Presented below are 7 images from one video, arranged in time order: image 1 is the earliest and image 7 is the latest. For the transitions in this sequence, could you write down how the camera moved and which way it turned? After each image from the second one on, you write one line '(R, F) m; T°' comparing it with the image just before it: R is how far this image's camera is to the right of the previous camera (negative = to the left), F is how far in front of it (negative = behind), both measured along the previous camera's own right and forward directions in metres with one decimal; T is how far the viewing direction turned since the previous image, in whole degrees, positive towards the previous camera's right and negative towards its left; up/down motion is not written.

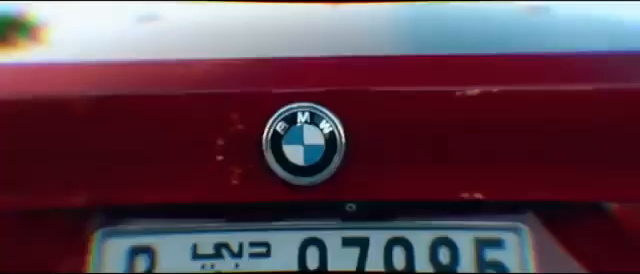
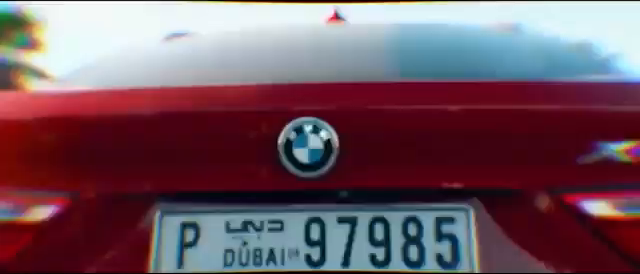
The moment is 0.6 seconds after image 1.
(+0.1, -0.3) m; -3°
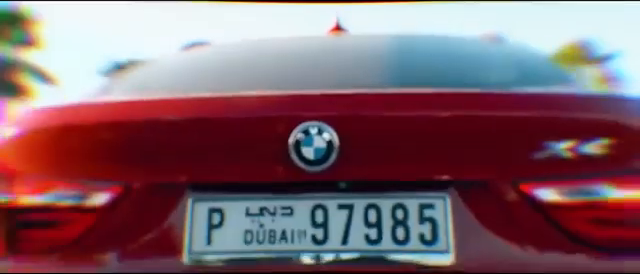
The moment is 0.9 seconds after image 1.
(0.0, -0.2) m; 0°
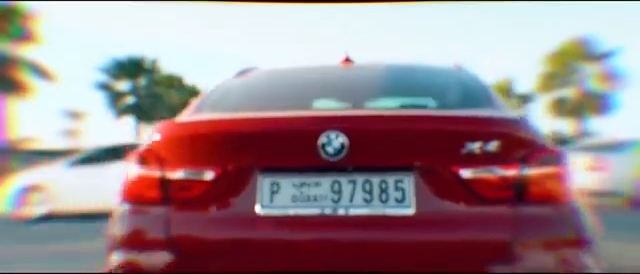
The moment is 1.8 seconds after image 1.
(0.0, -0.9) m; 0°
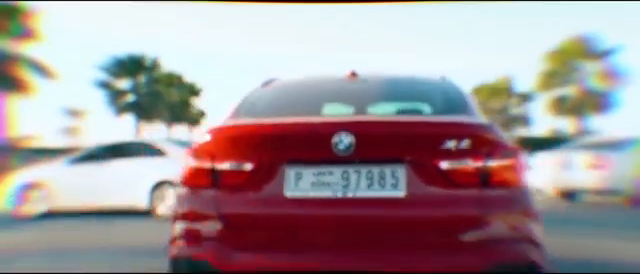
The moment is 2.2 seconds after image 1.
(0.0, -0.7) m; 0°
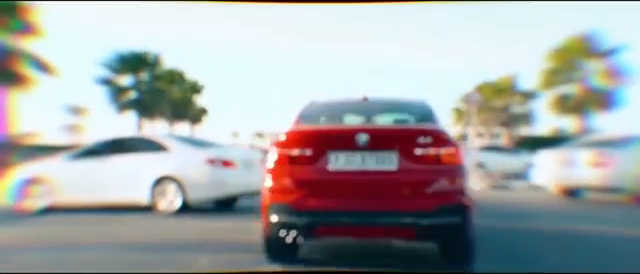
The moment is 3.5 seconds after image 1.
(0.0, +0.2) m; 0°
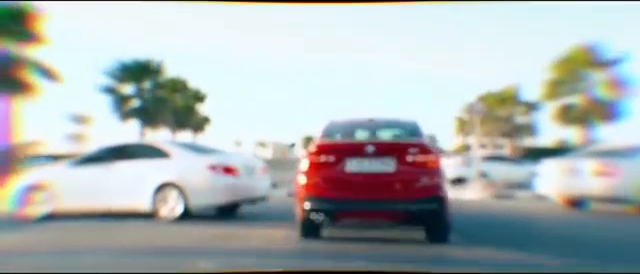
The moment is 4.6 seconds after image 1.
(0.0, +0.2) m; 0°
